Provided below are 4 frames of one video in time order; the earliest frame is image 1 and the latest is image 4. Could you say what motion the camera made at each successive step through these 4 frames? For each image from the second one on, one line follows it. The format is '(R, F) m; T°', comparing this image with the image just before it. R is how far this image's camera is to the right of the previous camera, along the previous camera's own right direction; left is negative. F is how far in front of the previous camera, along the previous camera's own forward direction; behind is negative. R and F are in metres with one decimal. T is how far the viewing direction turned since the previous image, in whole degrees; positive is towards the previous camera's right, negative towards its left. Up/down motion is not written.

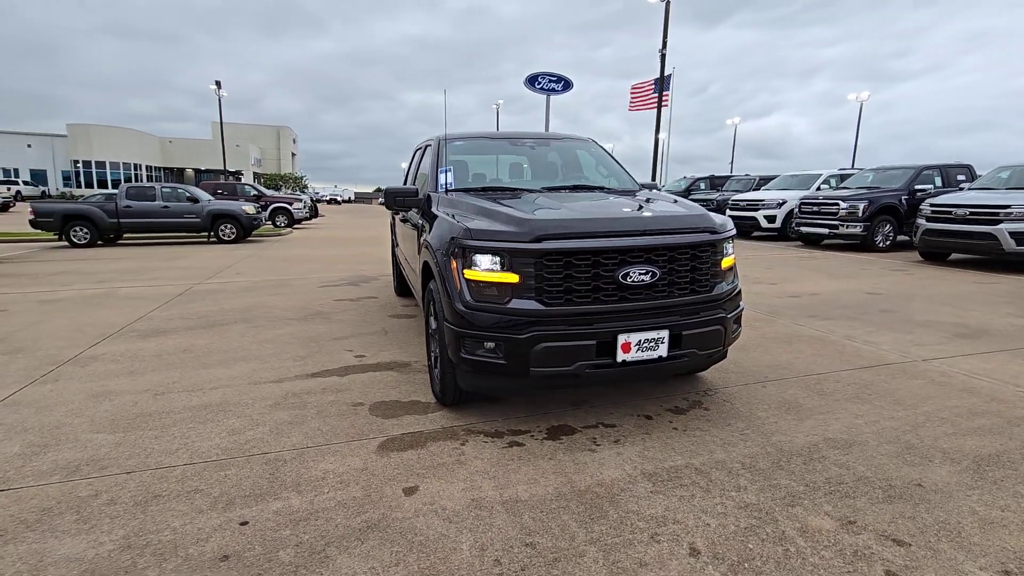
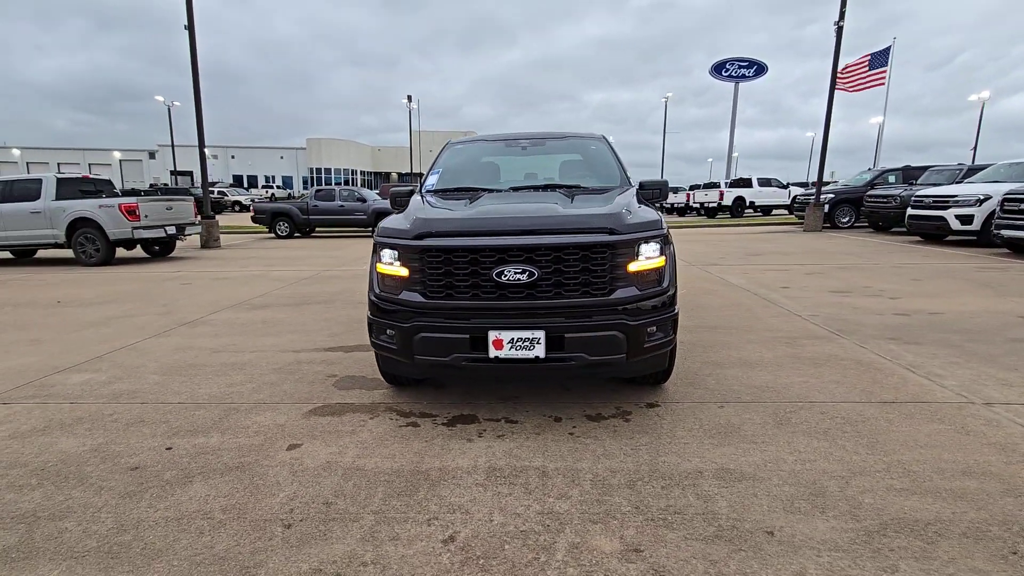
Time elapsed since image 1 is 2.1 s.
(+1.7, +0.1) m; -20°
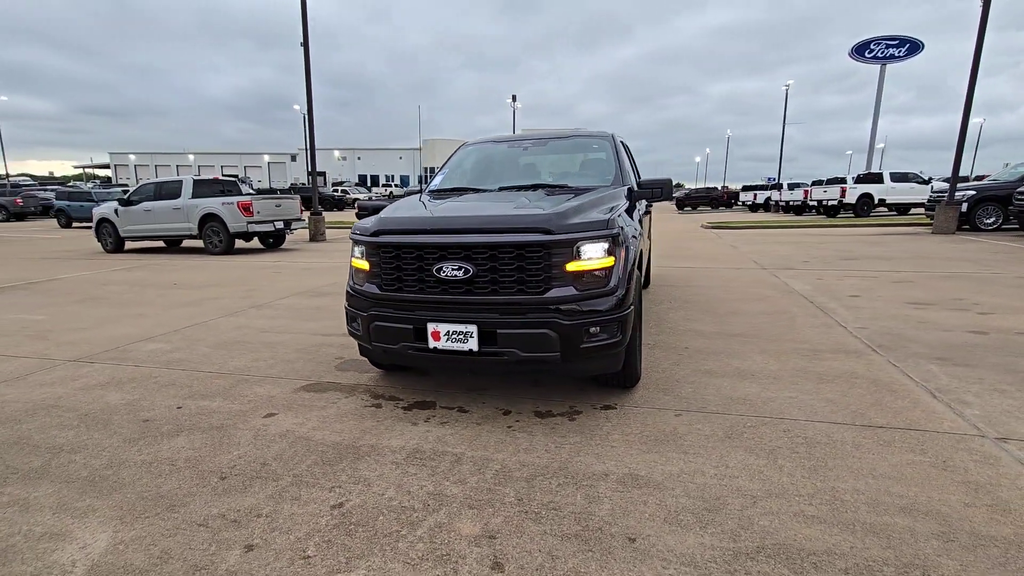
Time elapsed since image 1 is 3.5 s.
(+1.0, 0.0) m; -12°
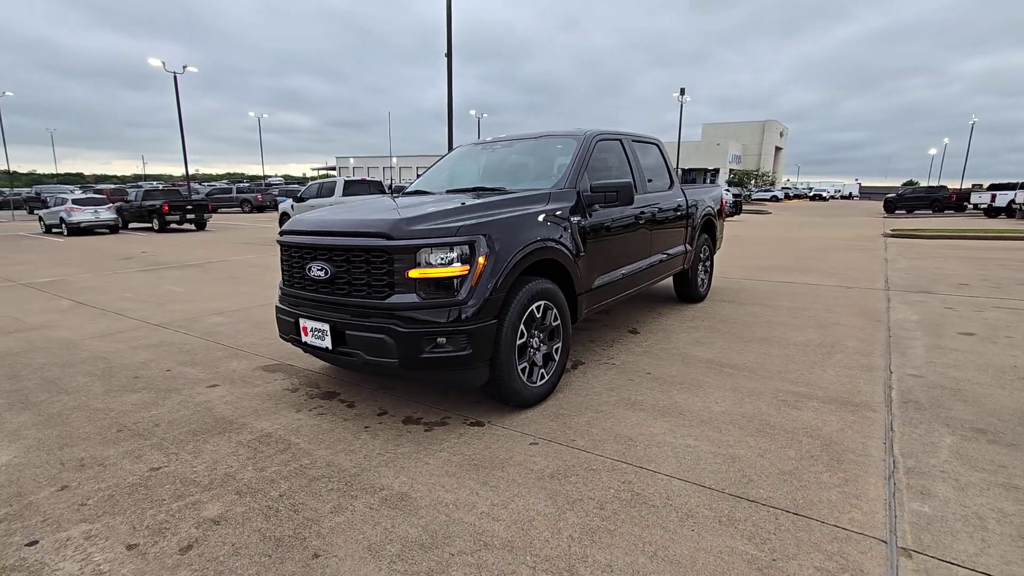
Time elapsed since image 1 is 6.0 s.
(+1.9, +0.4) m; -19°
